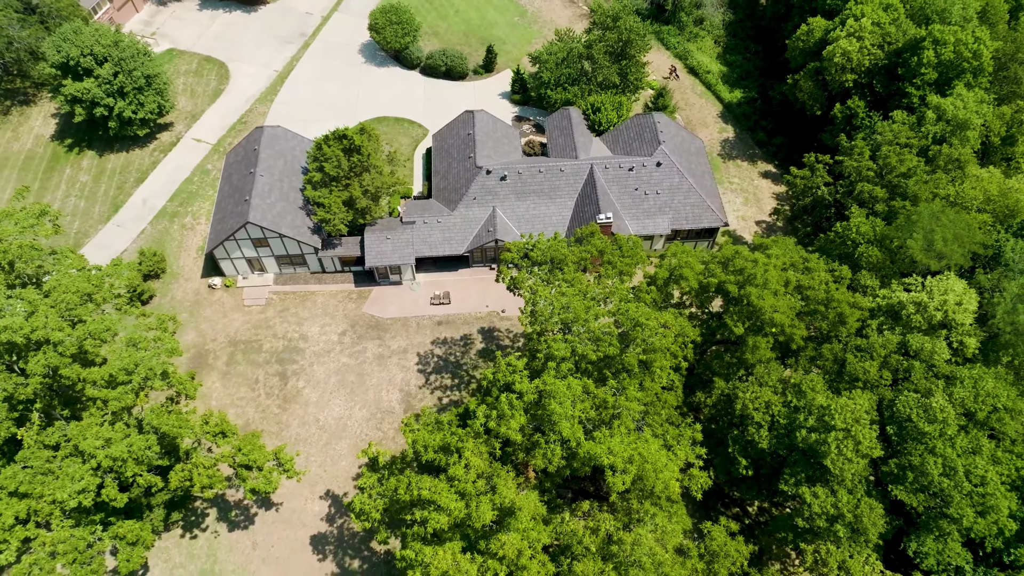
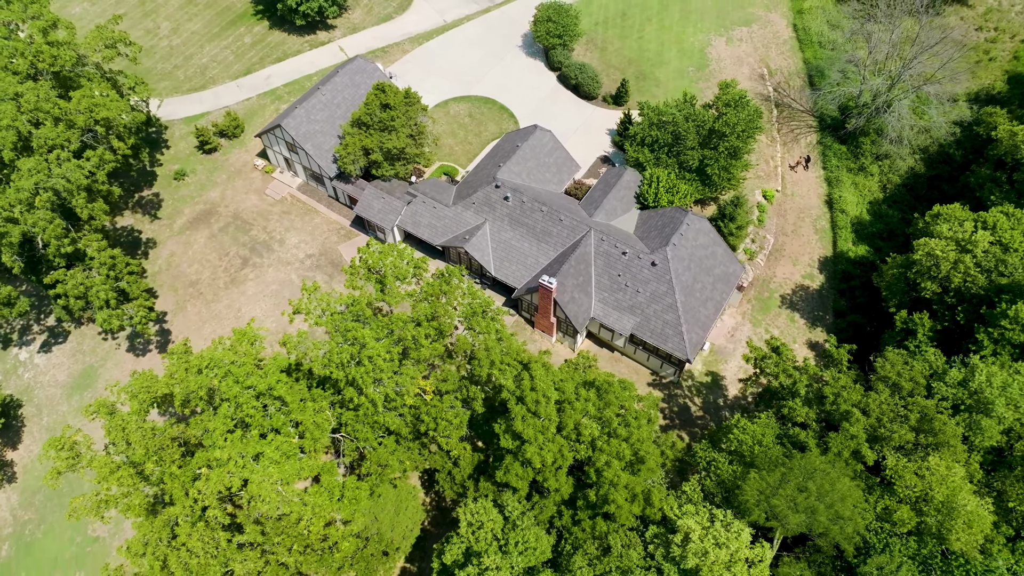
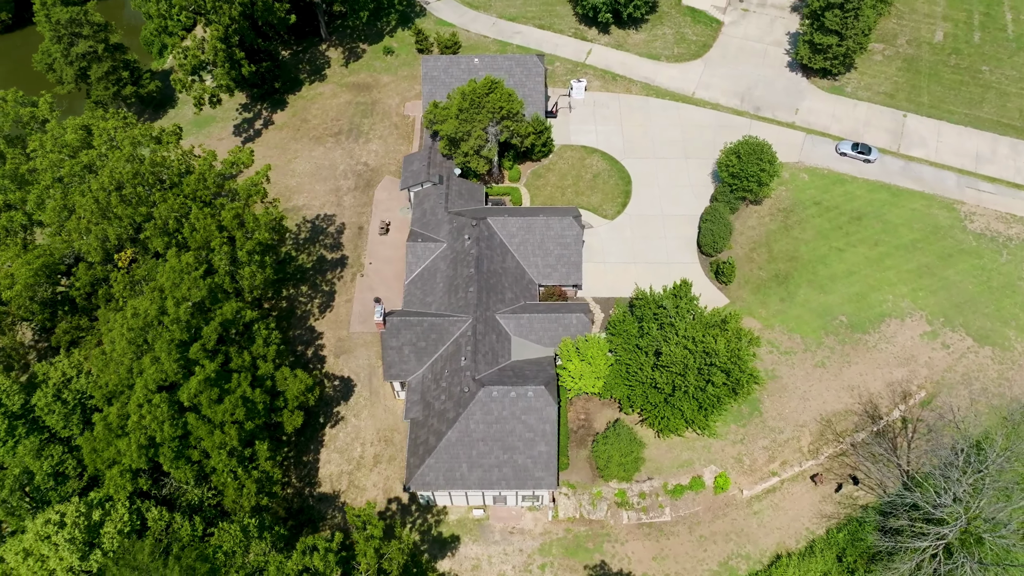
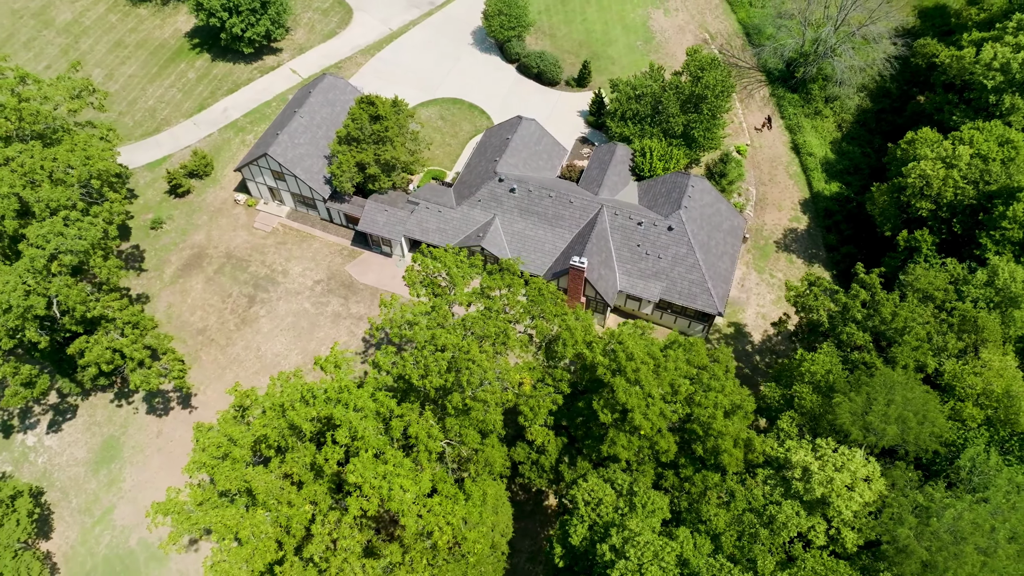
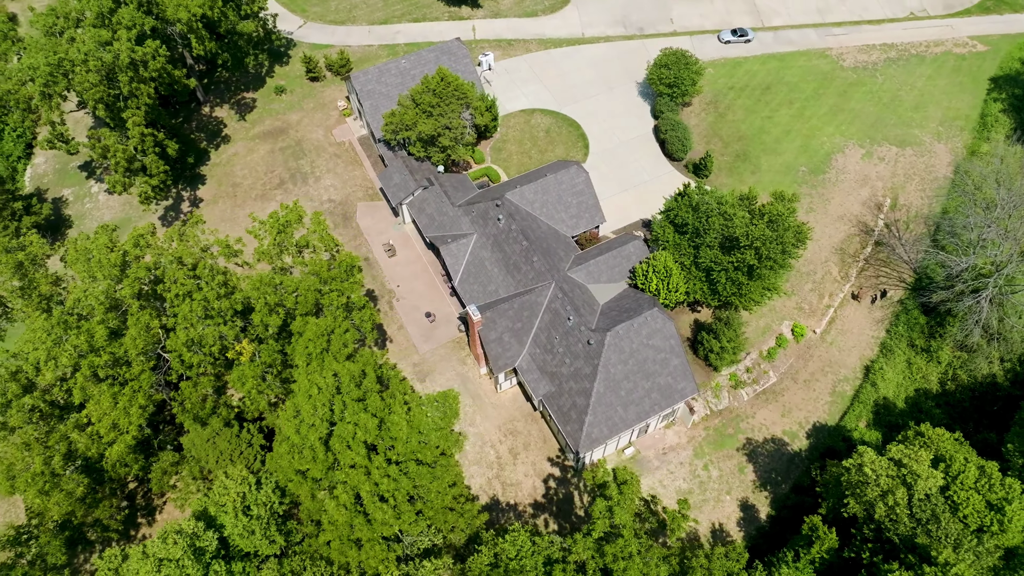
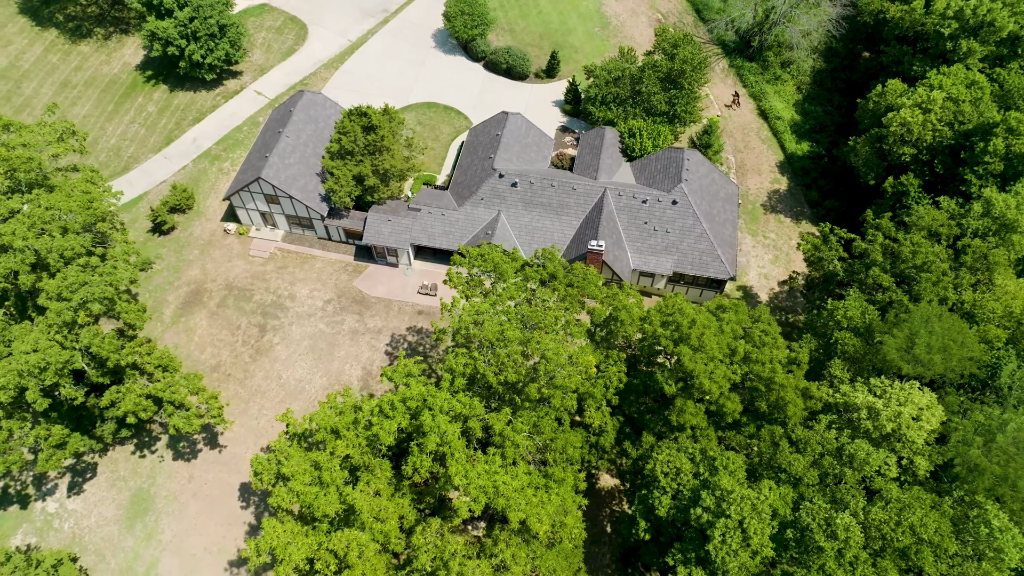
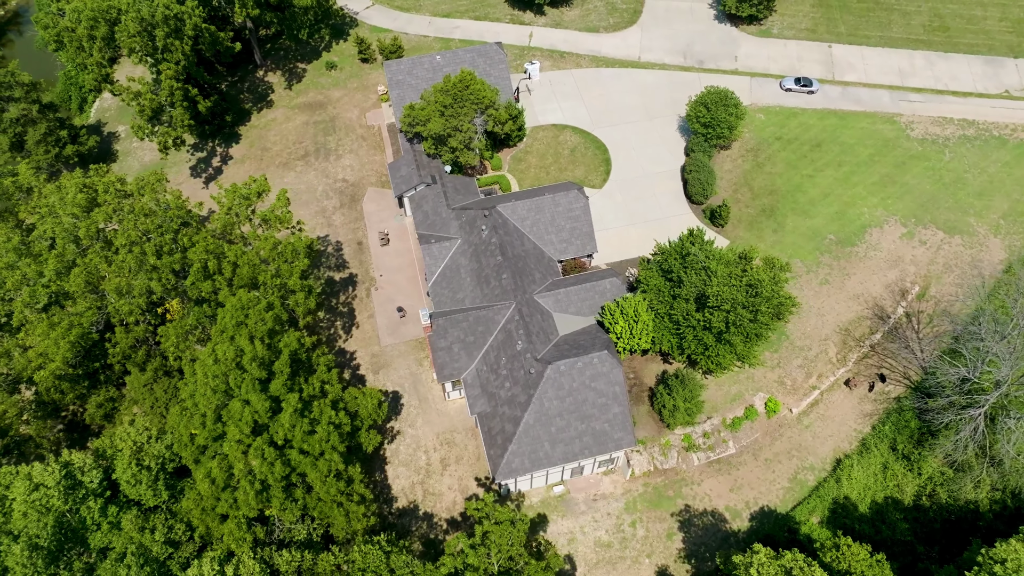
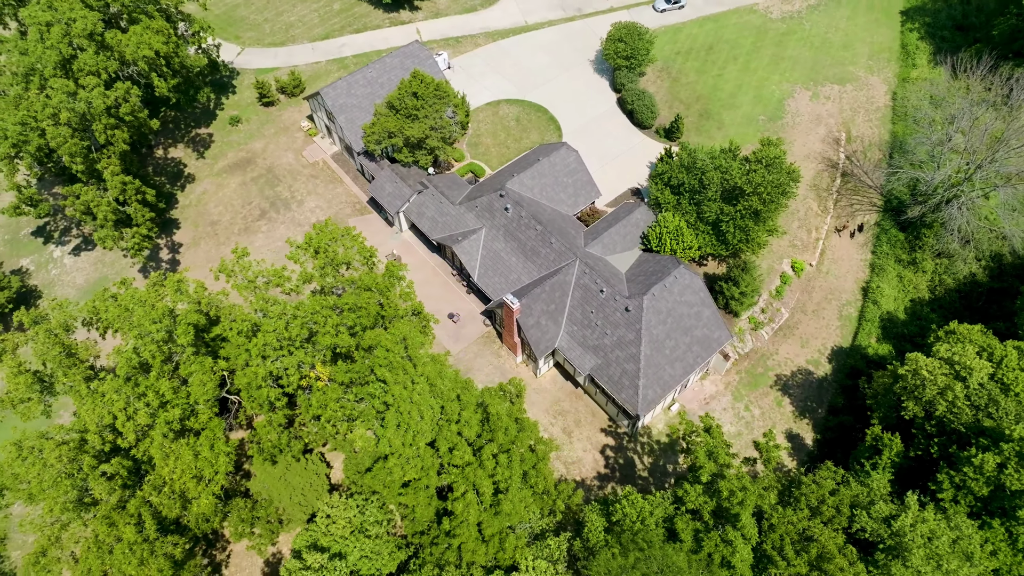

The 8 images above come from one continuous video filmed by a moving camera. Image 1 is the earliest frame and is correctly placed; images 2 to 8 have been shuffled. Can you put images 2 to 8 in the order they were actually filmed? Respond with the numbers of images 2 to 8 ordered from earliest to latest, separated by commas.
6, 4, 2, 8, 5, 7, 3
